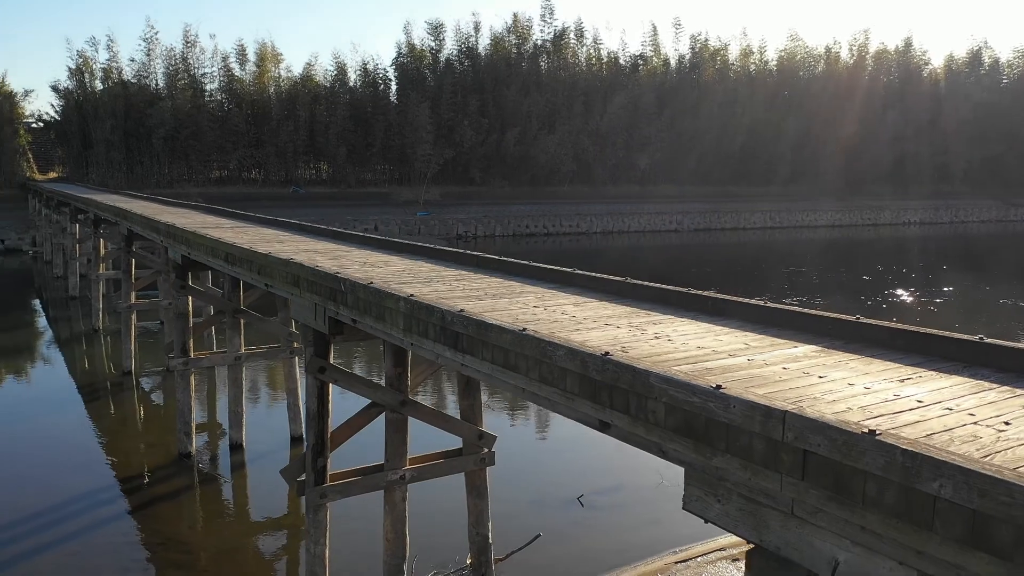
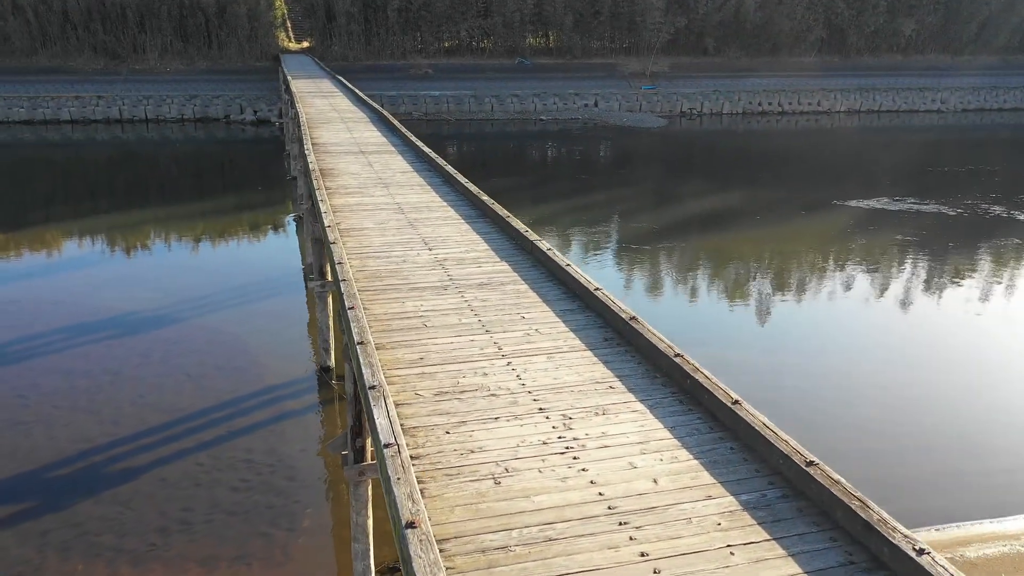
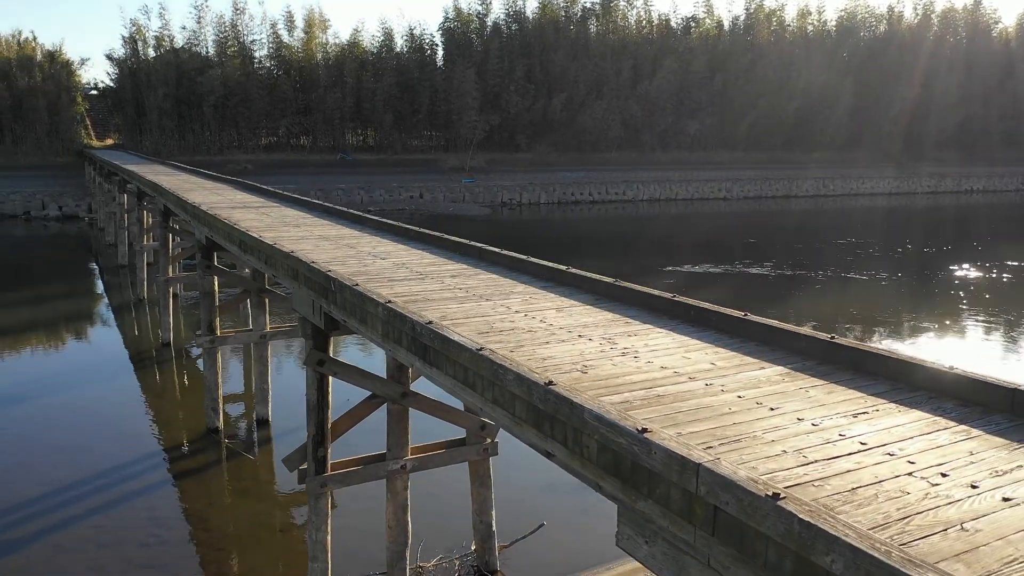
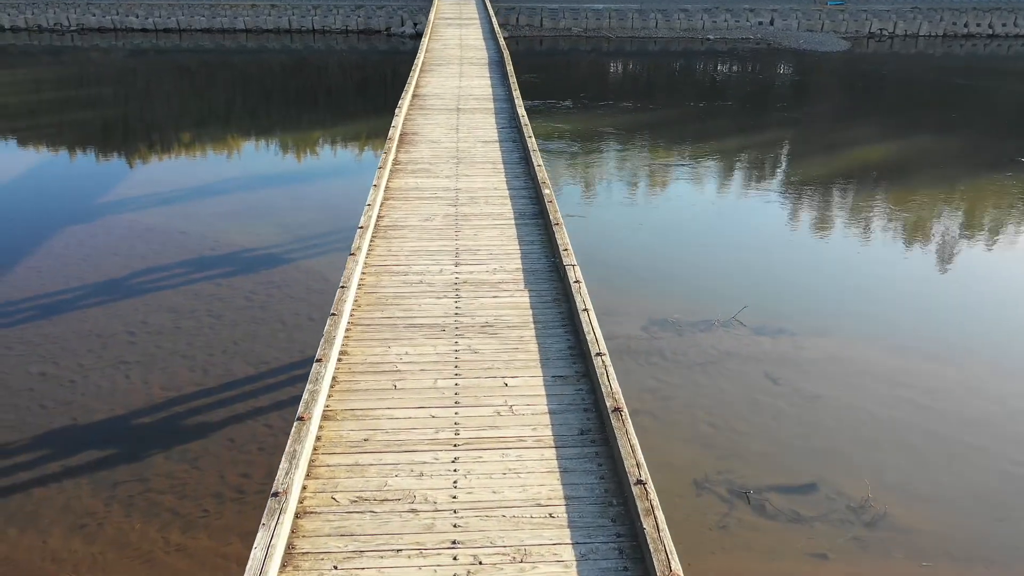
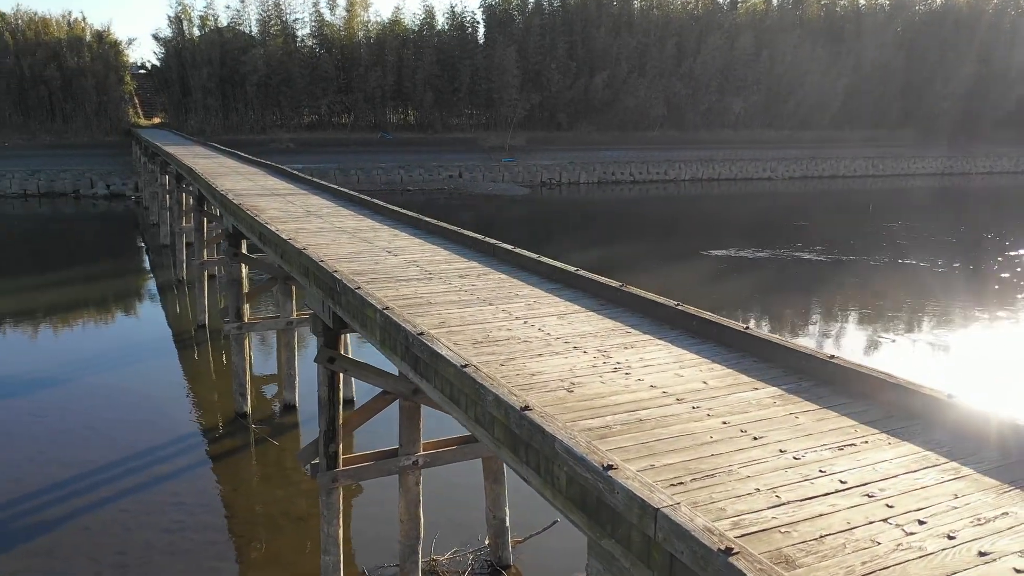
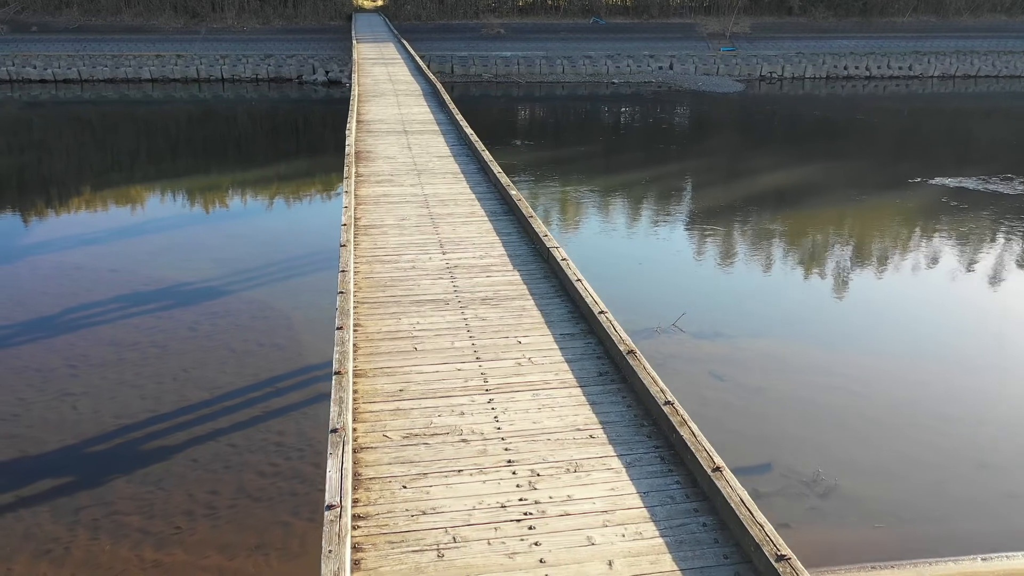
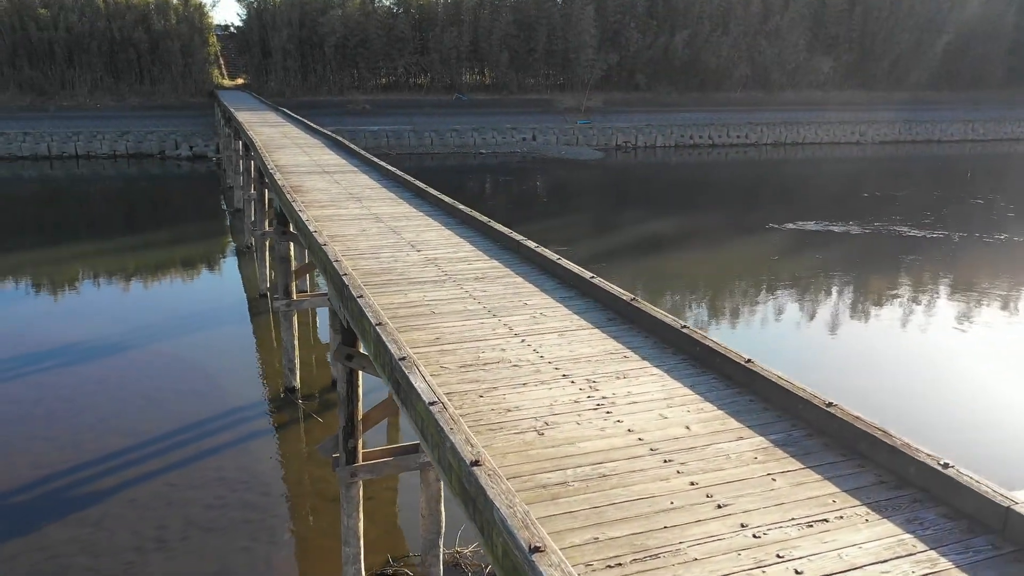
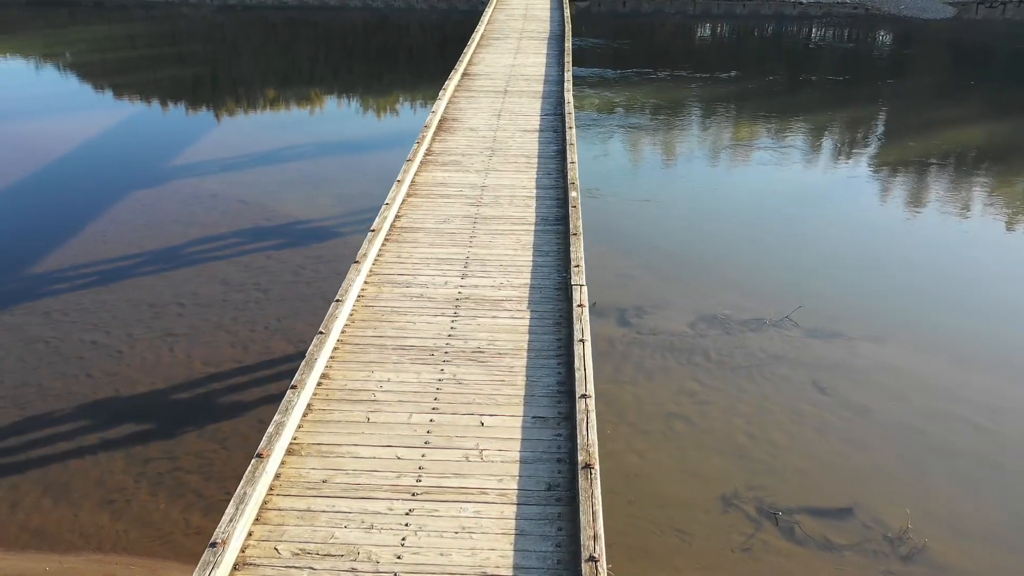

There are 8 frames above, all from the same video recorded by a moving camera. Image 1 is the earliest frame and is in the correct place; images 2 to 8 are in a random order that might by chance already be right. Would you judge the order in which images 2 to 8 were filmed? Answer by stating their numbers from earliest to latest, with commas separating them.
3, 5, 7, 2, 6, 4, 8
